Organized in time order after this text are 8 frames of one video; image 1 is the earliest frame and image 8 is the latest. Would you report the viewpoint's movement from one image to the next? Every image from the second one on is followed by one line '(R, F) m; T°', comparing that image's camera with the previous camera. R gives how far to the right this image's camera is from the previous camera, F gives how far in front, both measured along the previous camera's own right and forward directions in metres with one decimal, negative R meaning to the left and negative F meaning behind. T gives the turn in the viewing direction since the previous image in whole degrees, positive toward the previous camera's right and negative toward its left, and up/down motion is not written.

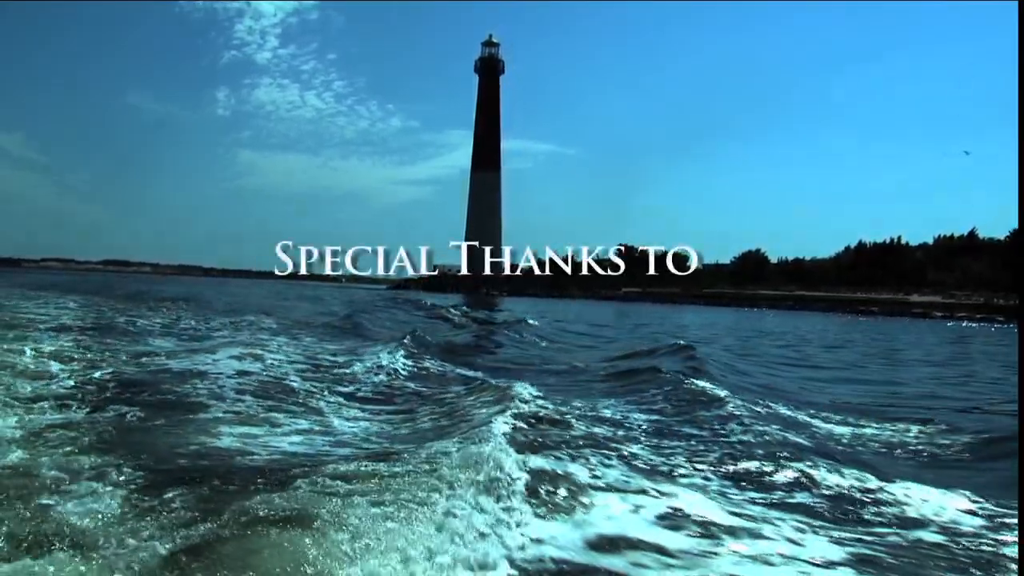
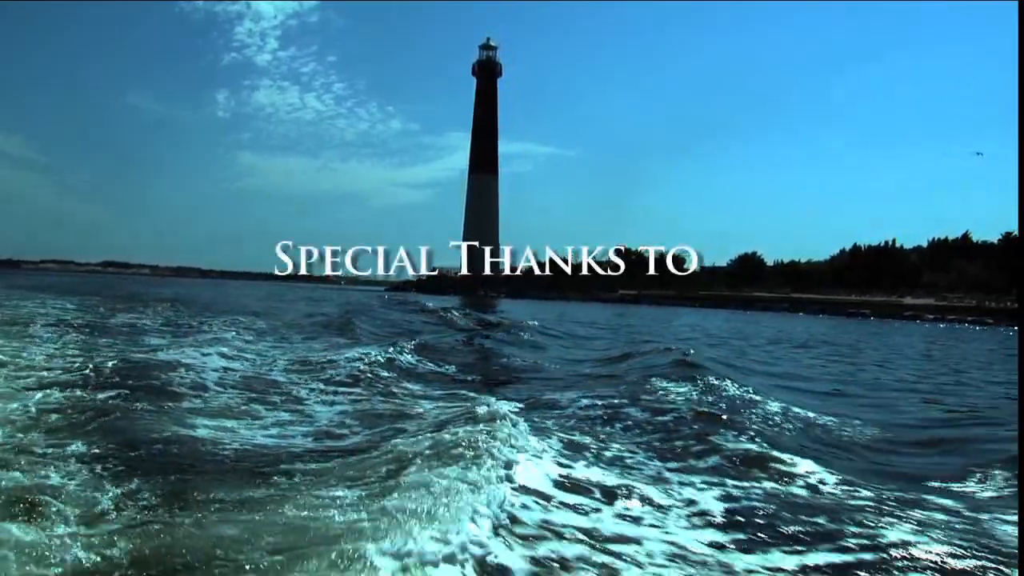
(+0.3, -0.5) m; 0°
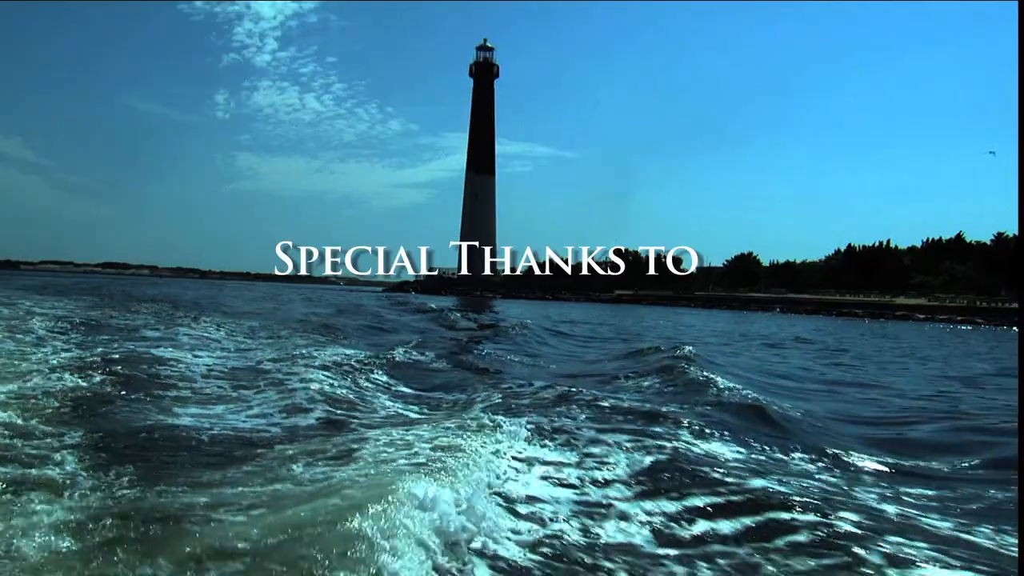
(+0.4, -0.5) m; 0°
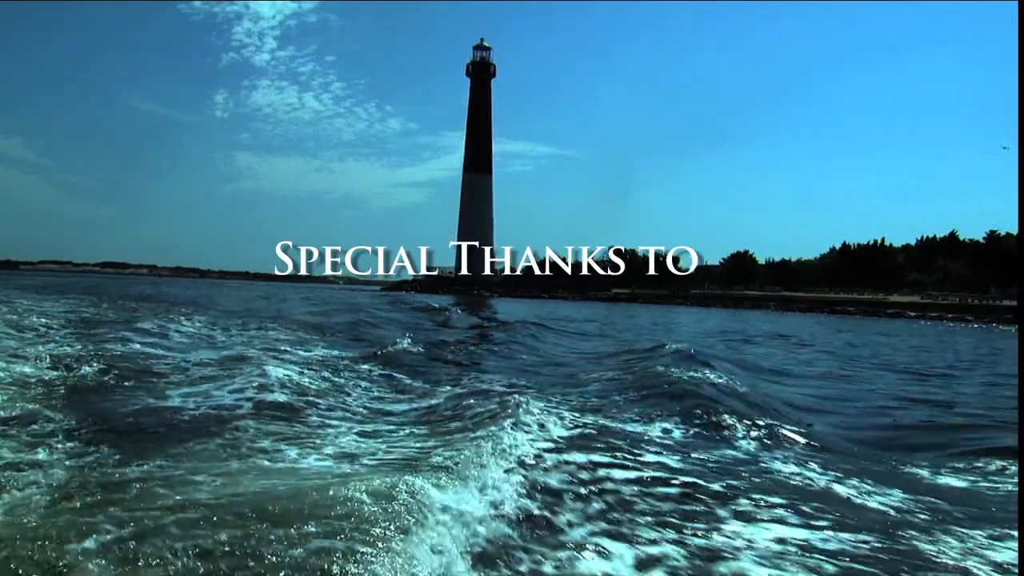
(+0.4, -0.5) m; 0°
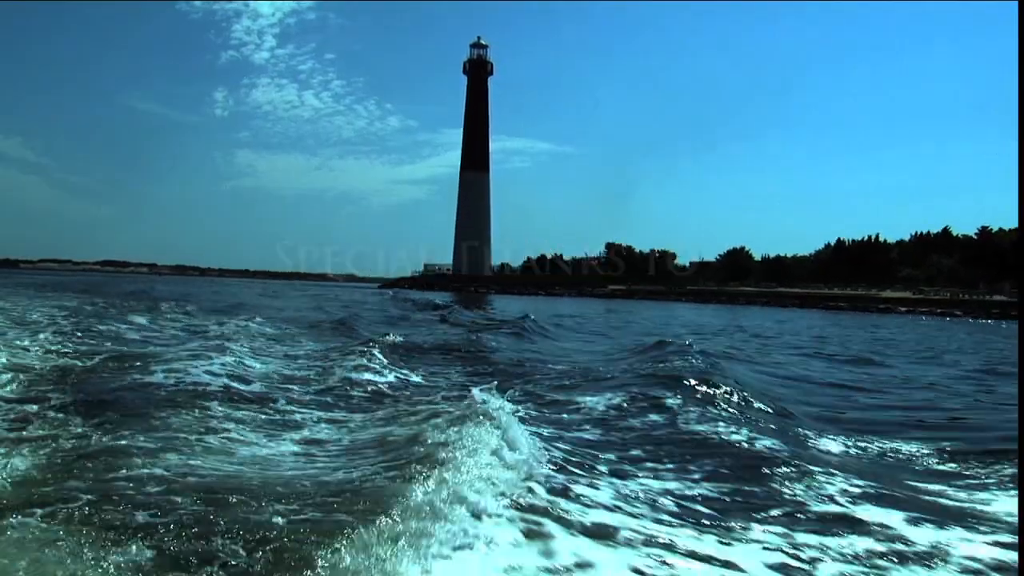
(+0.4, -0.6) m; 0°
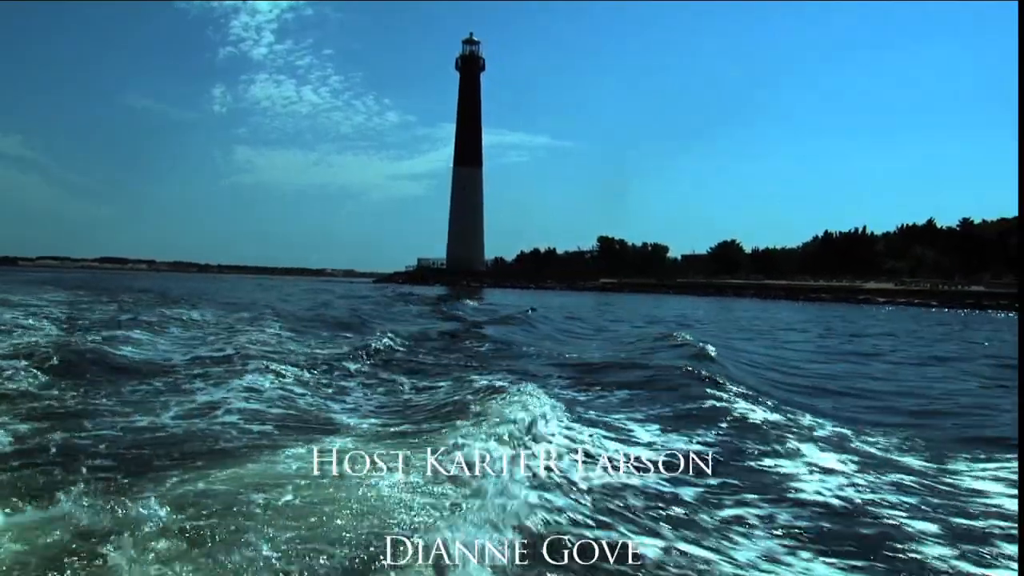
(+1.0, -1.2) m; 0°
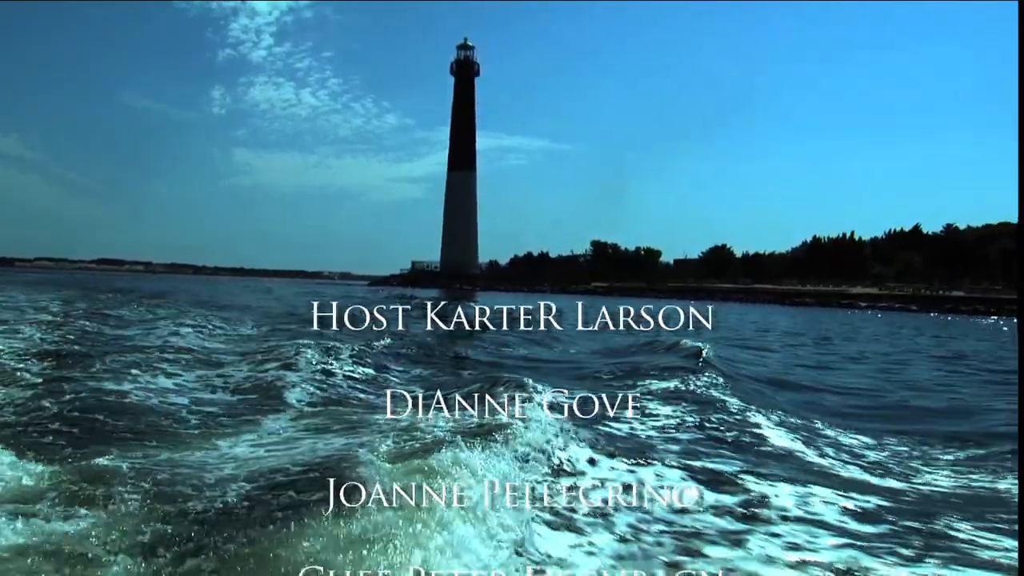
(+0.7, -1.0) m; 0°
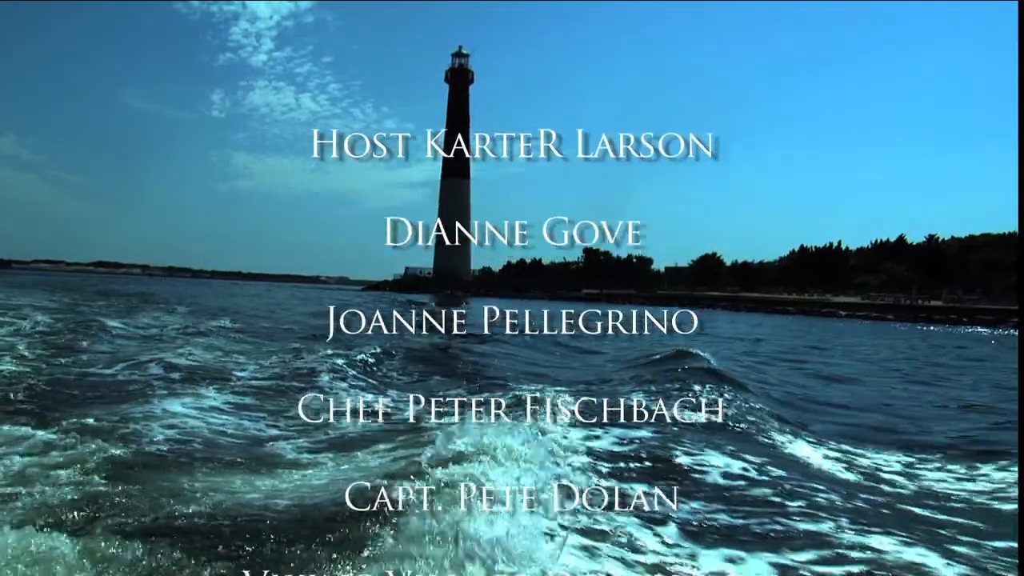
(+0.8, -1.1) m; 0°
